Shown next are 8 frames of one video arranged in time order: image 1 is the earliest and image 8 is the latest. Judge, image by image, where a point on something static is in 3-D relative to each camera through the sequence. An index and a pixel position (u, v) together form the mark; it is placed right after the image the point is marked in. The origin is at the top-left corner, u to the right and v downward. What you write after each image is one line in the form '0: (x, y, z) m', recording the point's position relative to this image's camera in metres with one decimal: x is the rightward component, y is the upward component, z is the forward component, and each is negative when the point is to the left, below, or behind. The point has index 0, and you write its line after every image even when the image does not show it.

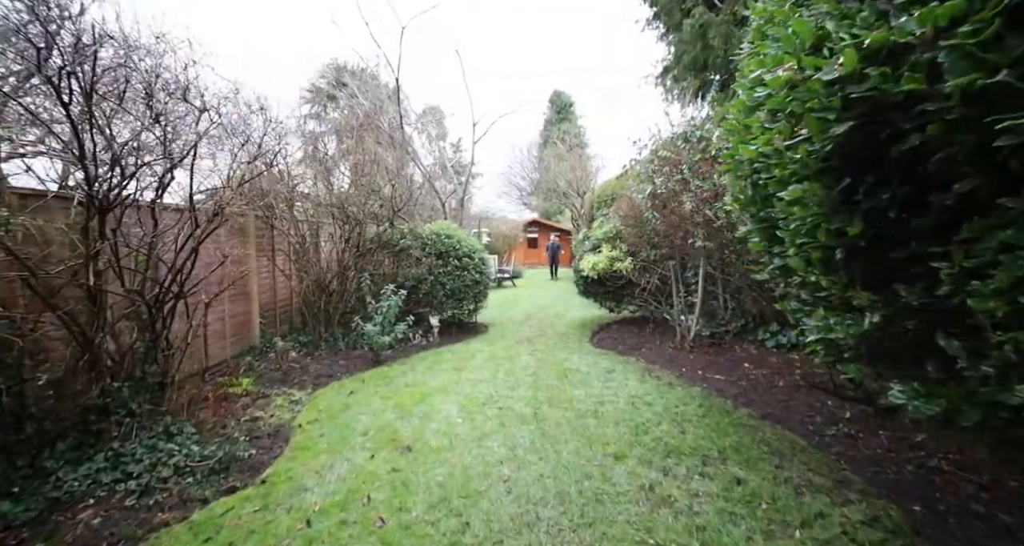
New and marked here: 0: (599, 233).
0: (+1.4, +0.7, +6.1) m
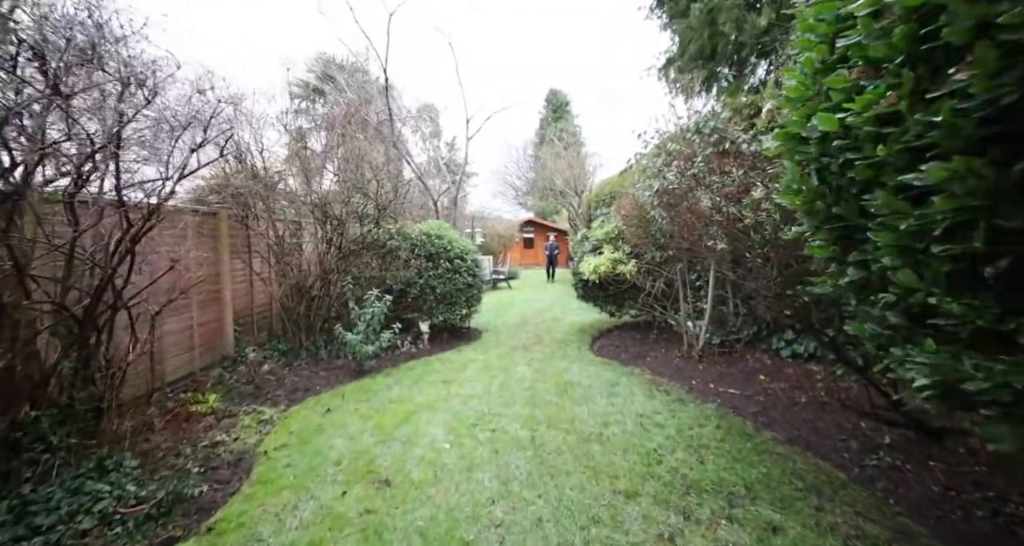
0: (+1.4, +0.6, +5.7) m
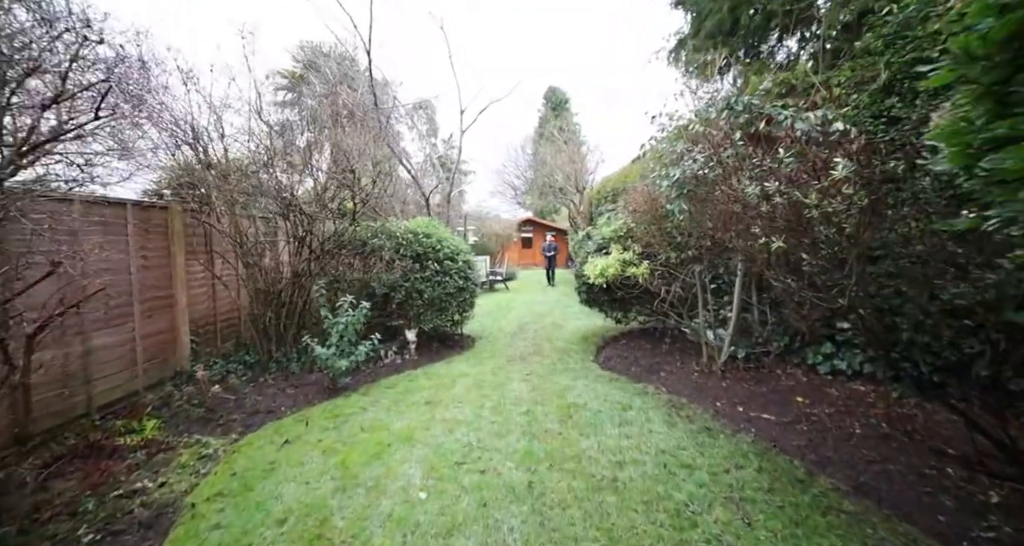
0: (+1.3, +0.6, +5.2) m
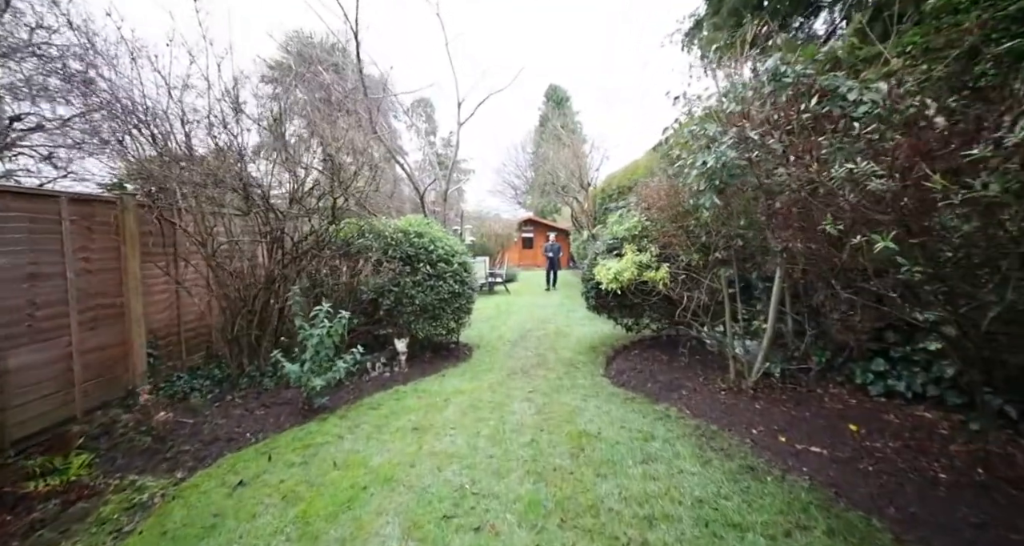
0: (+1.3, +0.5, +4.7) m
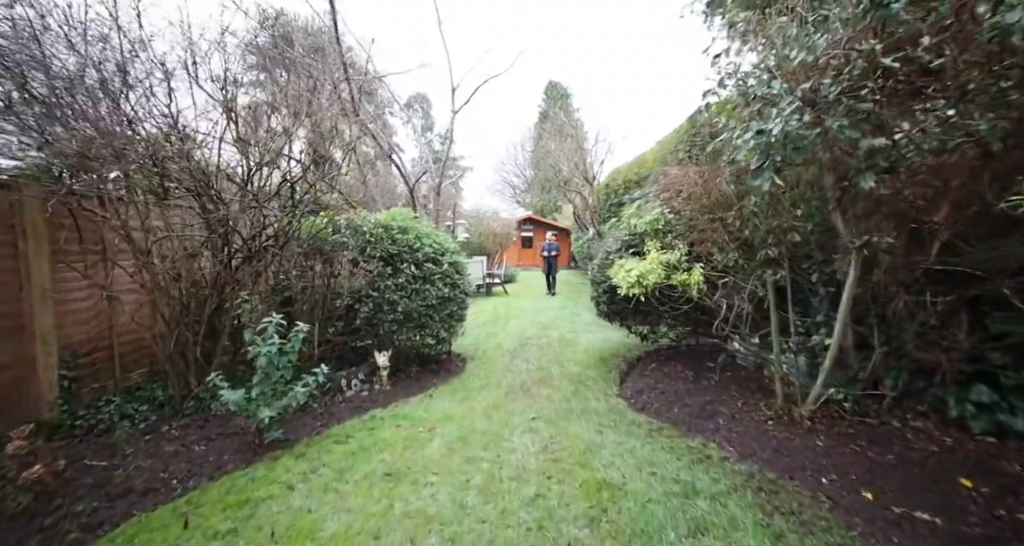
0: (+1.3, +0.5, +4.0) m
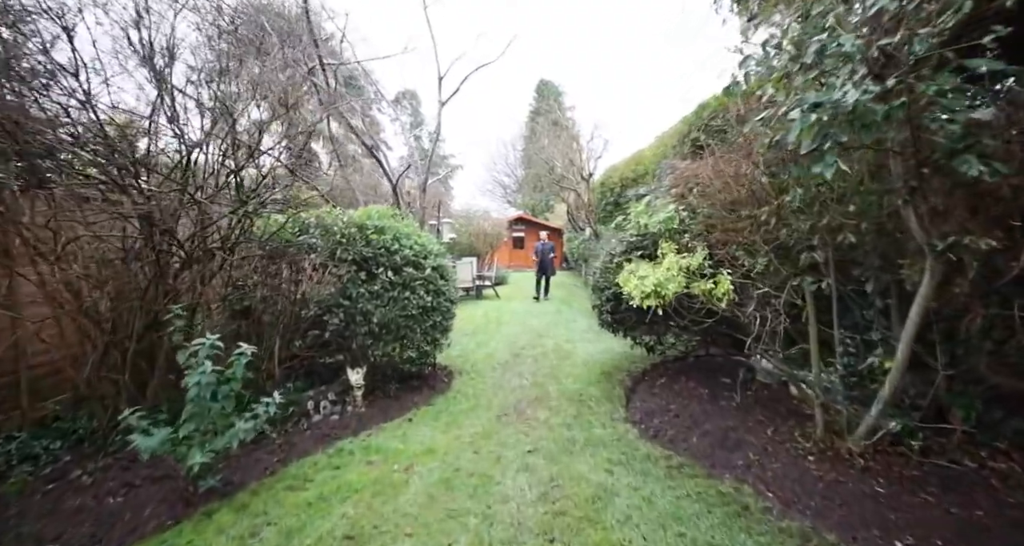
0: (+1.2, +0.5, +3.5) m
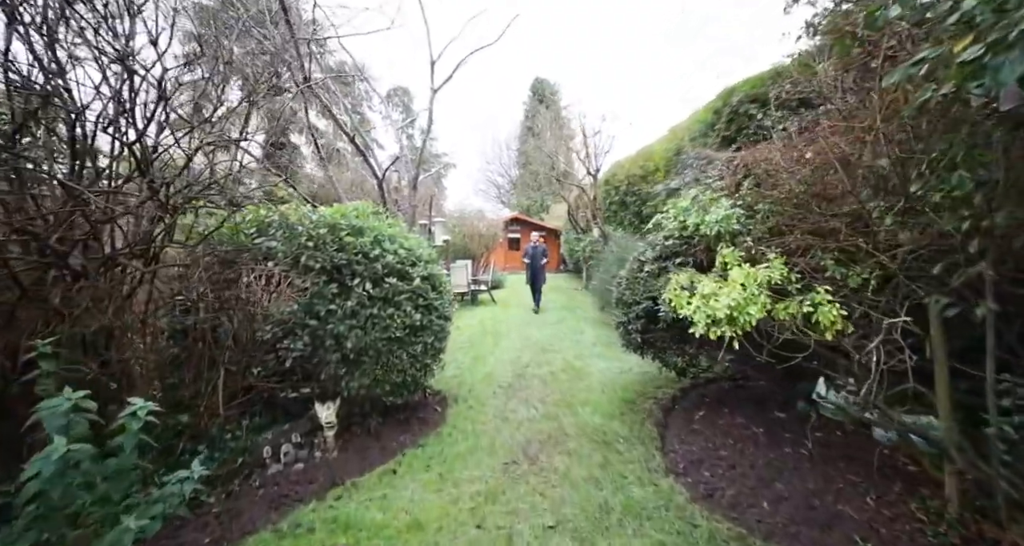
0: (+1.3, +0.4, +2.8) m
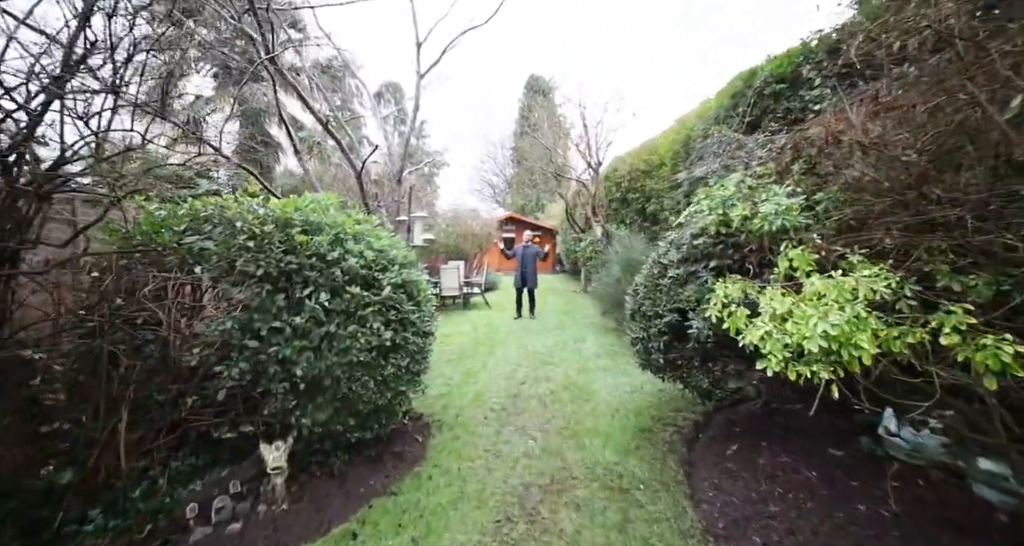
0: (+1.3, +0.3, +2.2) m
